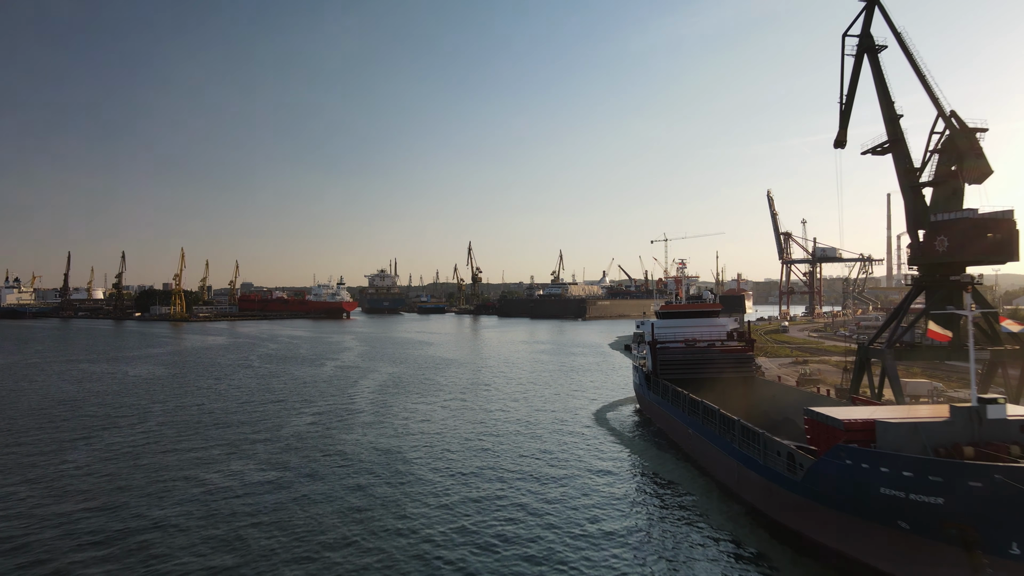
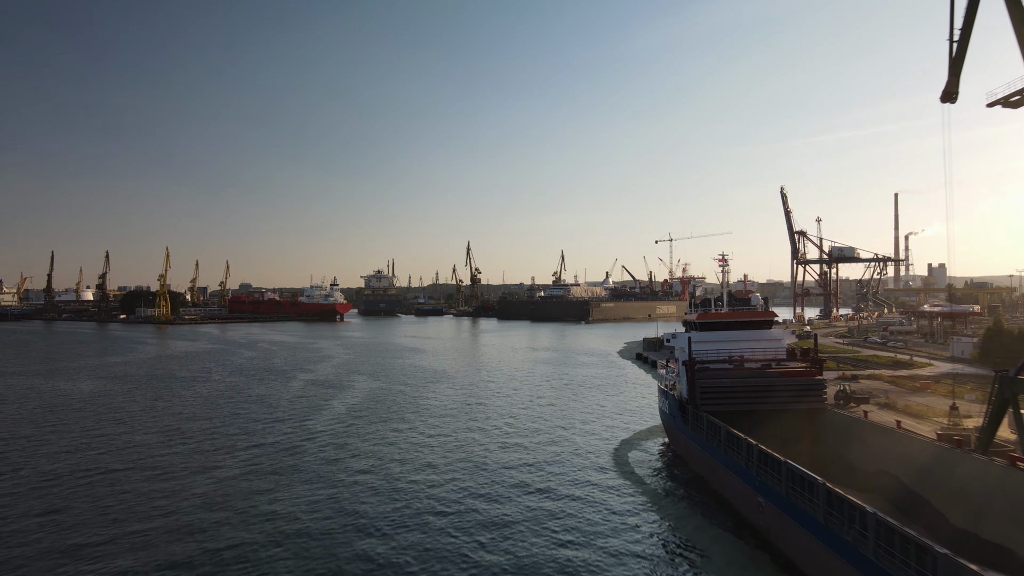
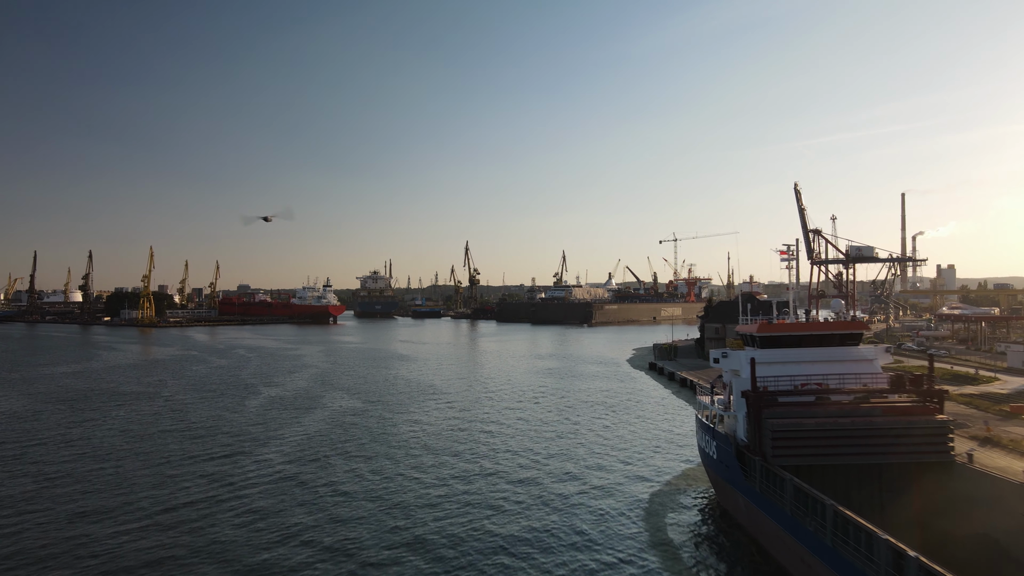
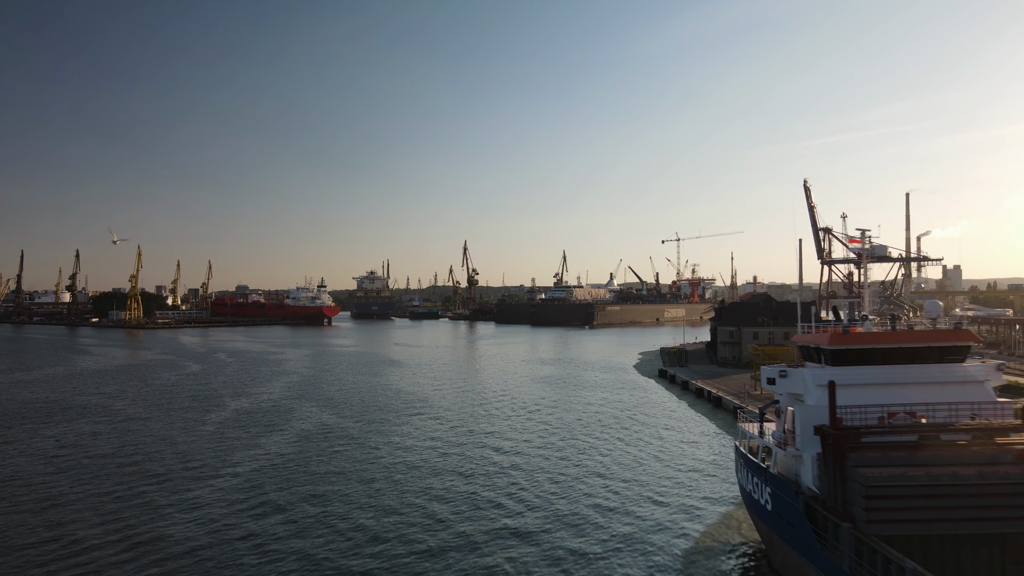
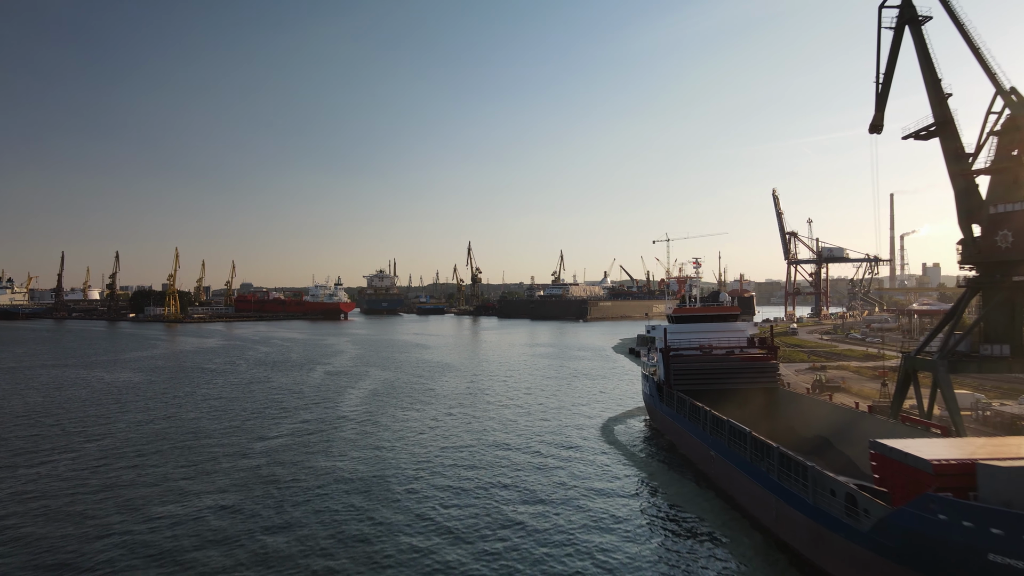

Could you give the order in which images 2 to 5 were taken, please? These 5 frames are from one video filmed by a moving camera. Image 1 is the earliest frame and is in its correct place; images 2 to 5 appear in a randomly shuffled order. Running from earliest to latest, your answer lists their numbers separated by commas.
5, 2, 3, 4
